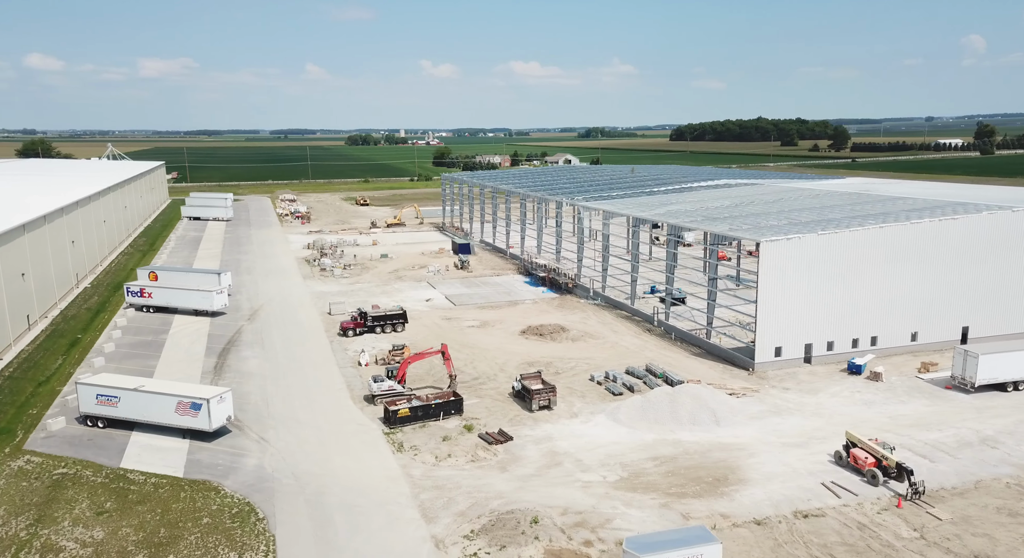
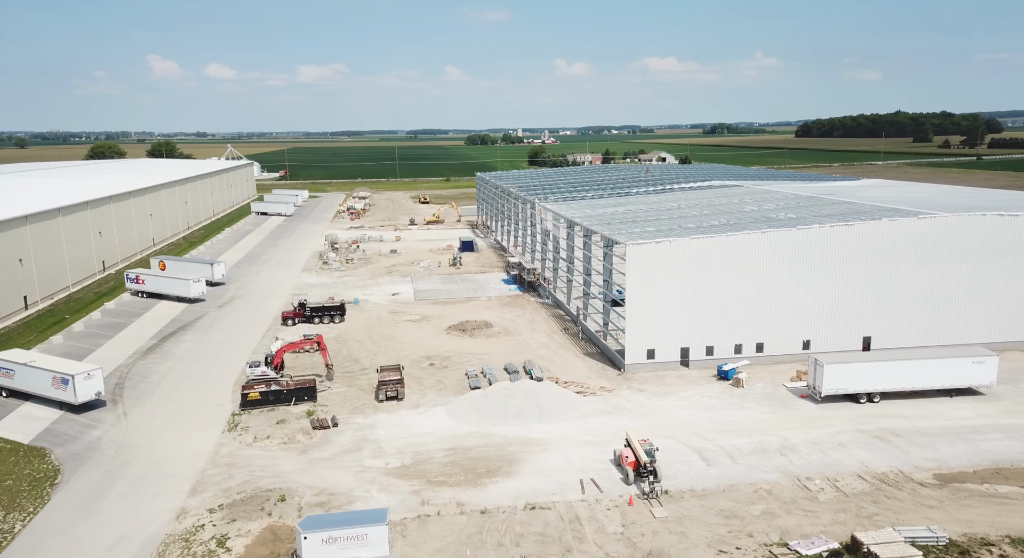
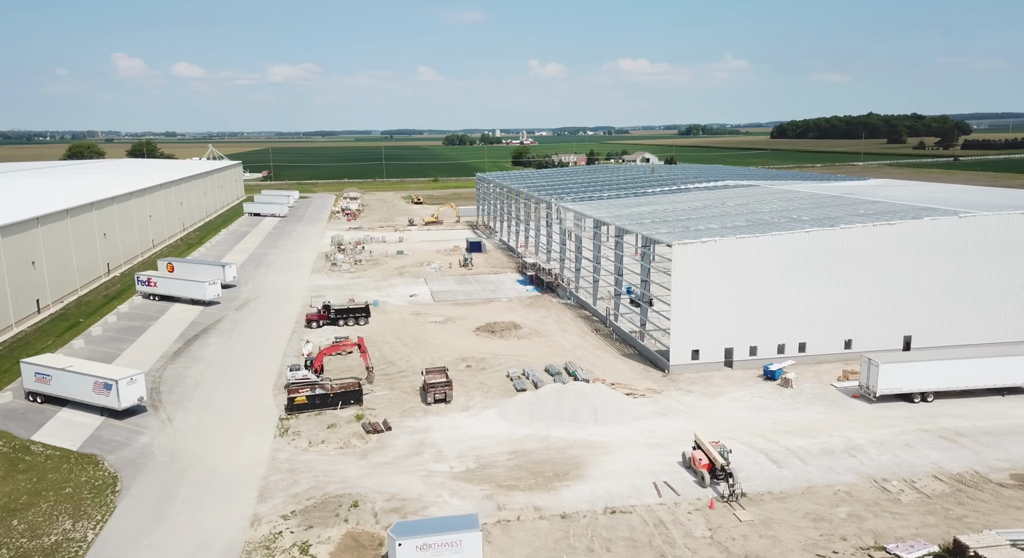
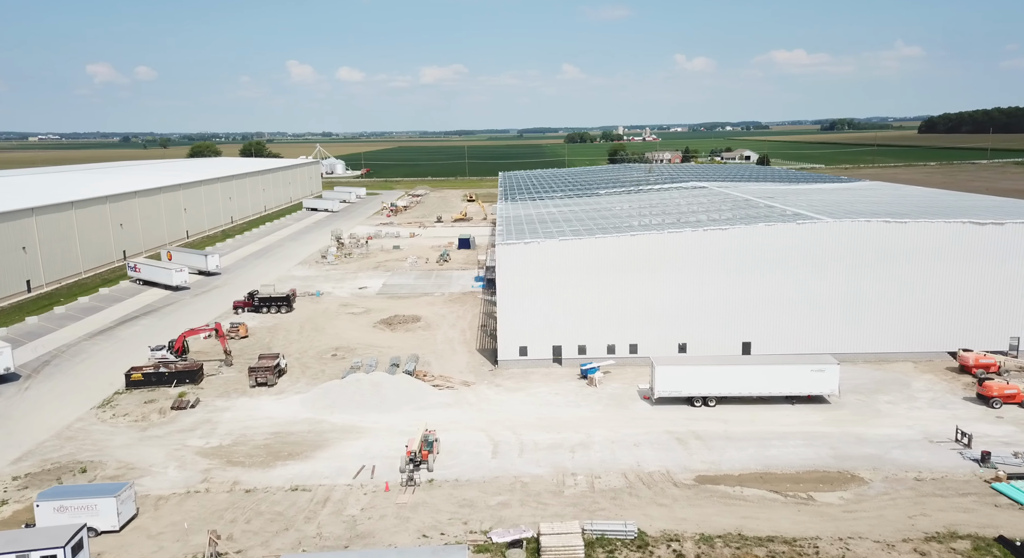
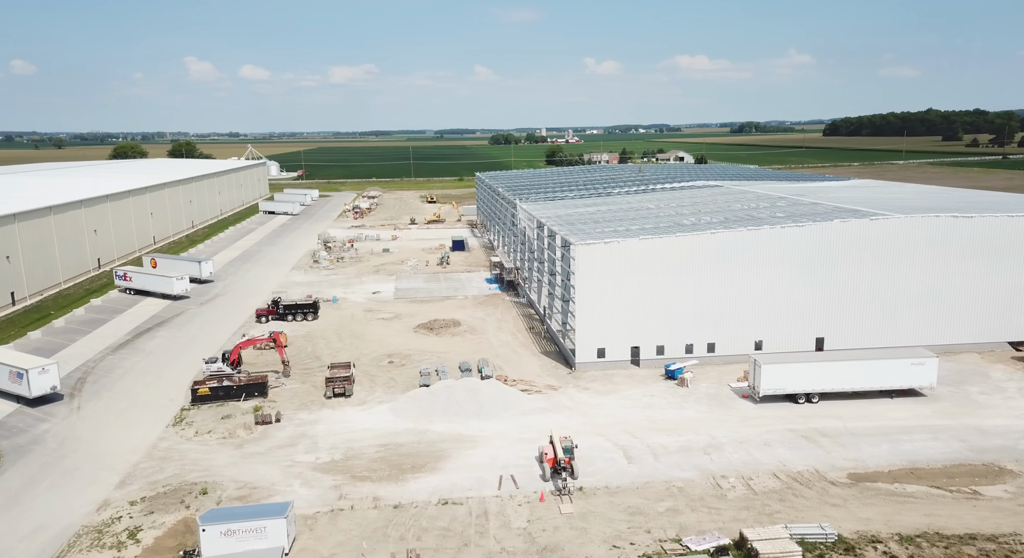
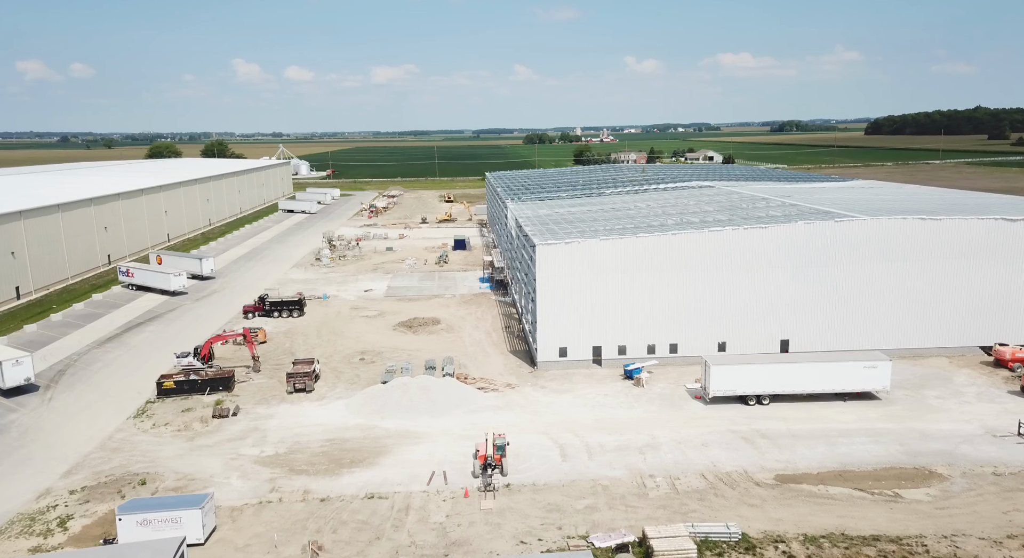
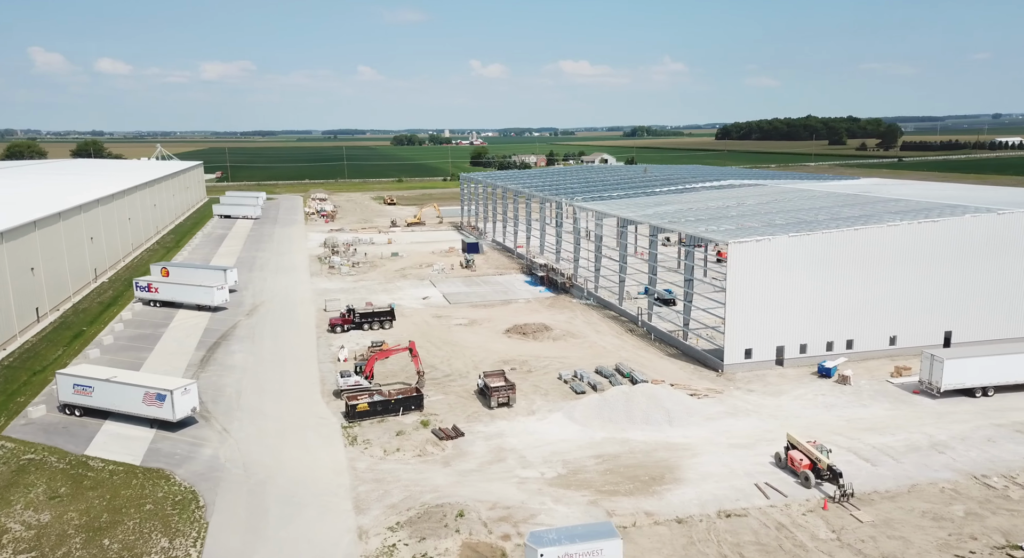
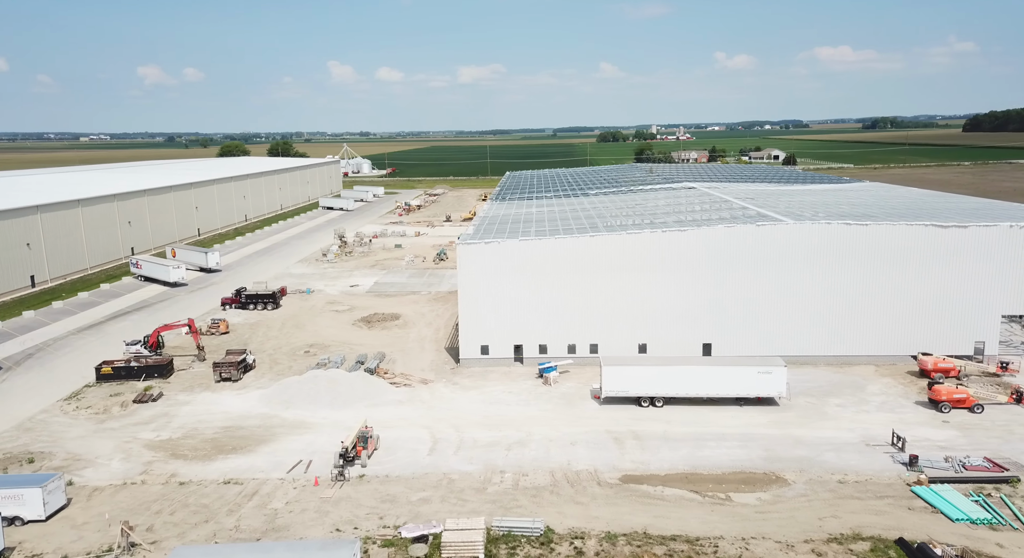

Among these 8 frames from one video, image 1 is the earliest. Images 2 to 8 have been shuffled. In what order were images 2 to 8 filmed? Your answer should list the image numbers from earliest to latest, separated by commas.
7, 3, 2, 5, 6, 4, 8
